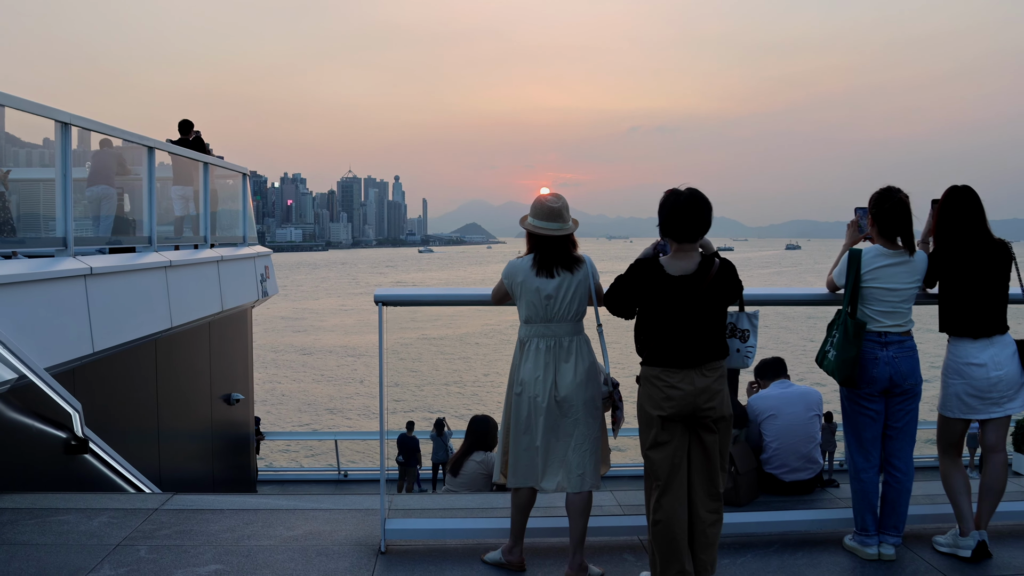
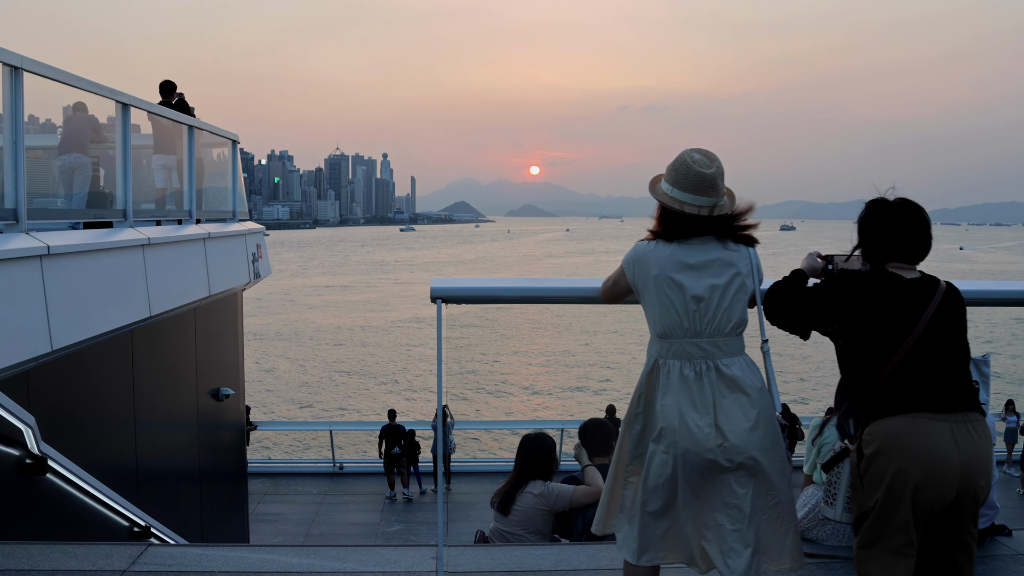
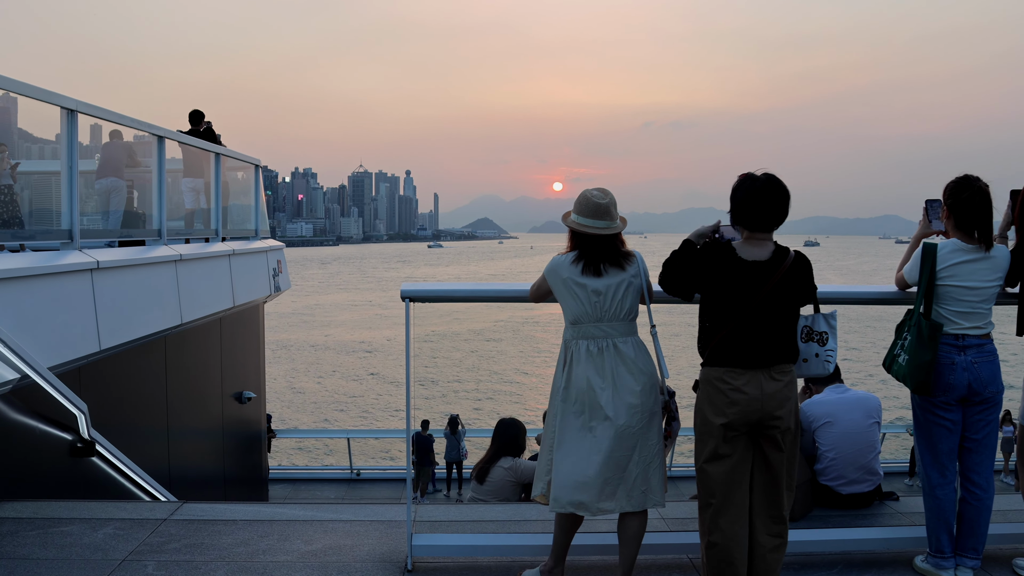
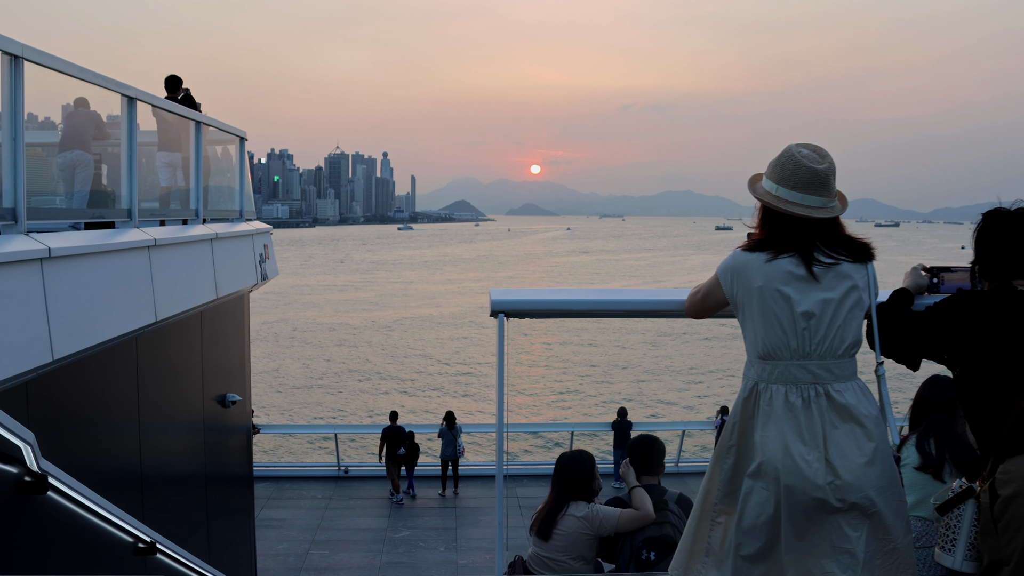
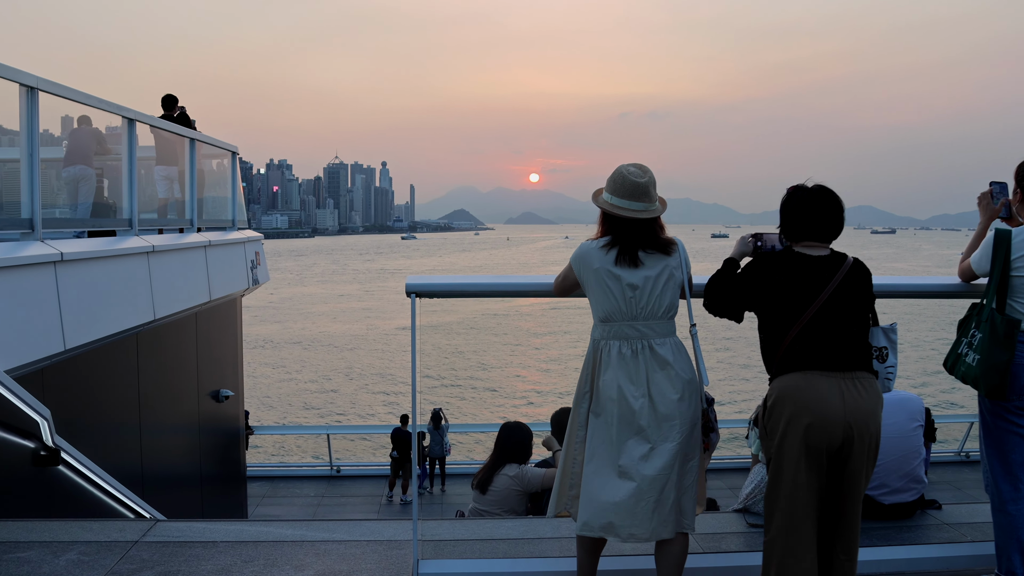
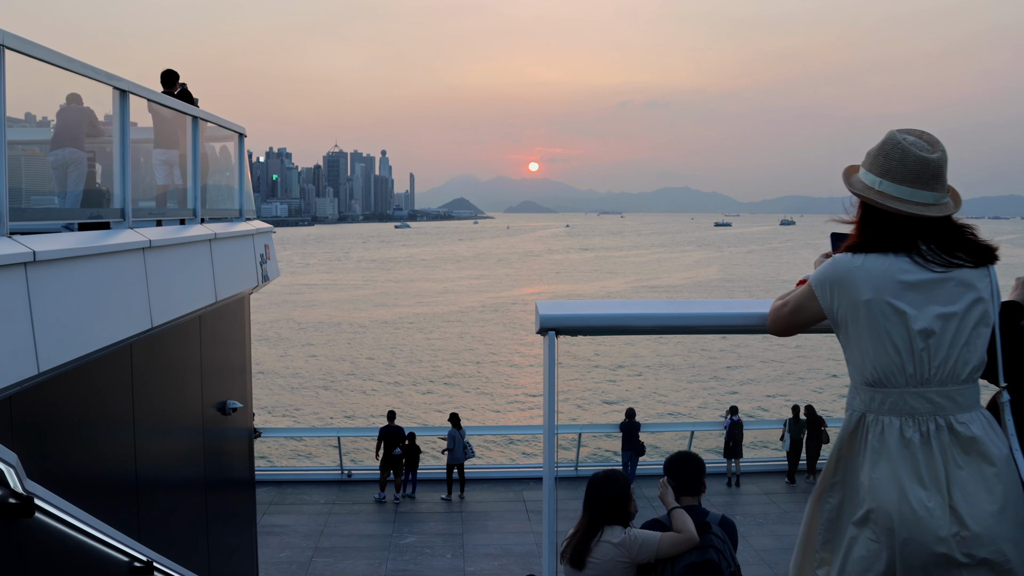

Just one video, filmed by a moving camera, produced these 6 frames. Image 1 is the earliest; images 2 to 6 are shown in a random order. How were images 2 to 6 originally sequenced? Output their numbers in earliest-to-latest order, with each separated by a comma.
3, 5, 2, 4, 6
